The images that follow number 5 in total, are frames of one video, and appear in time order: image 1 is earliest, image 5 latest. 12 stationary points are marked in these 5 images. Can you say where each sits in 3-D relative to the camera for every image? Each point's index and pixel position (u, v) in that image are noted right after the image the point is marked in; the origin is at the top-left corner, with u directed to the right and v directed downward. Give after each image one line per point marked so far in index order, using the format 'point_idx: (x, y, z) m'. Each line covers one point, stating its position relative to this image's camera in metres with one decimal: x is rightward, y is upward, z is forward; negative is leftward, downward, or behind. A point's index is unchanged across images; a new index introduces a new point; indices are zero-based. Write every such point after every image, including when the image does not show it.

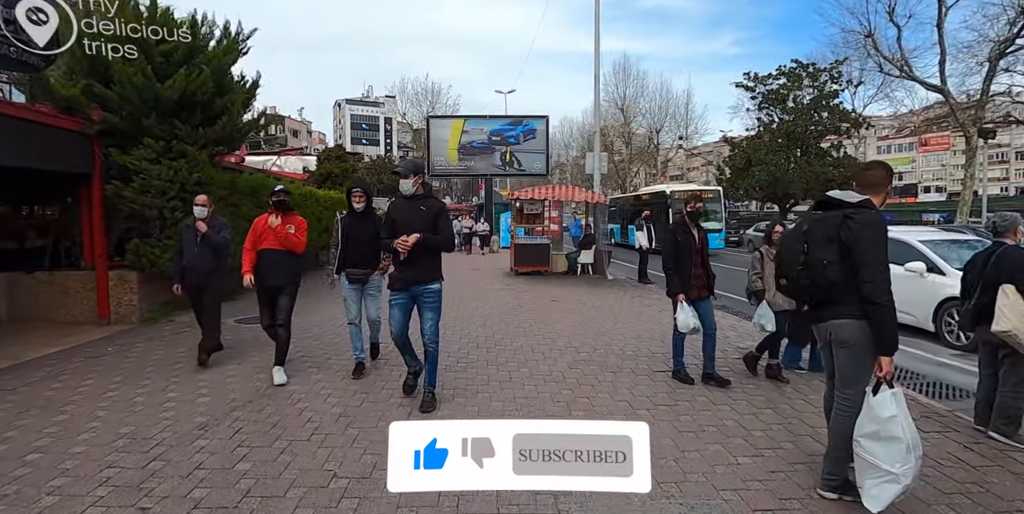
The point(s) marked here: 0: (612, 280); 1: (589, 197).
0: (+2.9, -0.7, +14.3) m
1: (+2.3, +1.8, +14.5) m
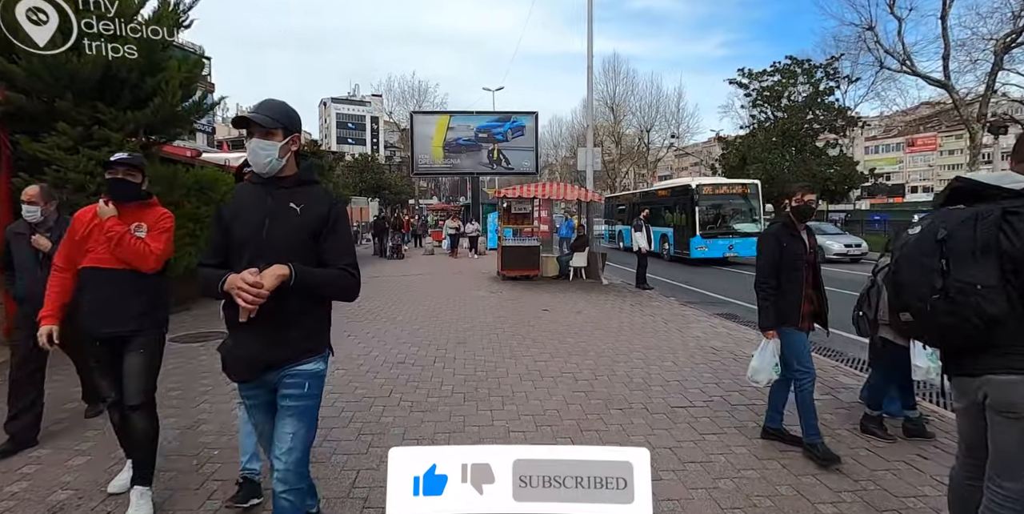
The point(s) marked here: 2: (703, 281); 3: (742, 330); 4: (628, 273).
0: (+2.6, -0.7, +13.1) m
1: (+2.0, +1.7, +13.3) m
2: (+5.4, -0.7, +13.9) m
3: (+3.9, -1.3, +8.4) m
4: (+3.5, -0.5, +14.5) m
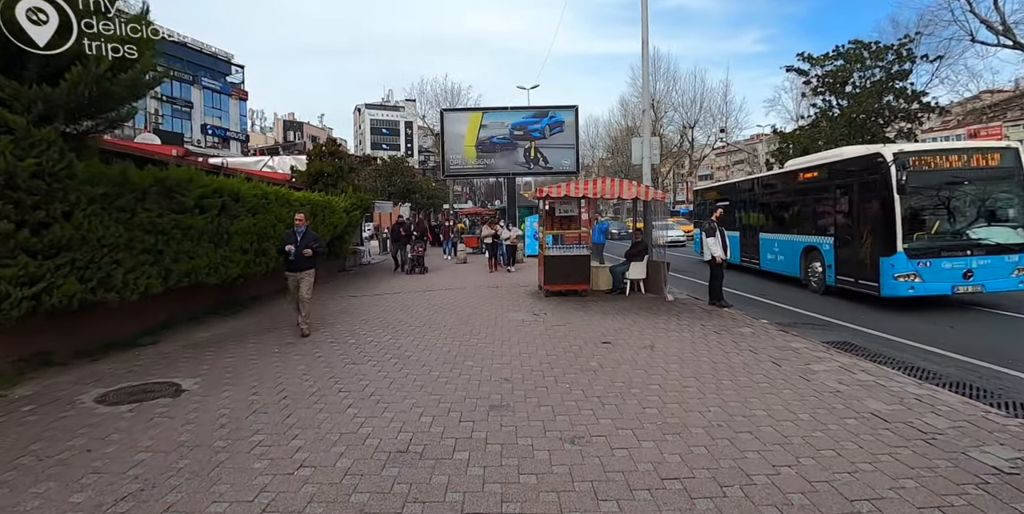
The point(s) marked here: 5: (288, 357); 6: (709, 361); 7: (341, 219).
0: (+3.6, -1.0, +10.7) m
1: (+2.9, +1.5, +11.0) m
2: (+6.5, -0.9, +11.3) m
3: (+4.6, -1.5, +5.9) m
4: (+4.6, -0.7, +12.0) m
5: (-3.0, -1.3, +6.5) m
6: (+2.6, -1.4, +6.4) m
7: (-5.0, +1.1, +14.3) m
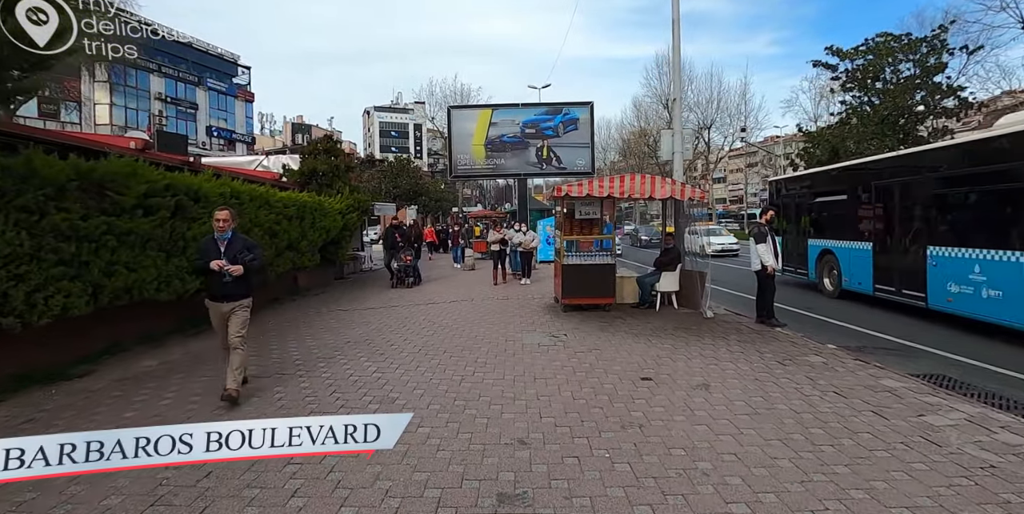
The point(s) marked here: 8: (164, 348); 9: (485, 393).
0: (+3.8, -1.2, +9.2) m
1: (+3.2, +1.3, +9.5) m
2: (+6.7, -1.1, +9.7) m
3: (+4.7, -1.6, +4.3) m
4: (+4.8, -0.9, +10.4) m
5: (-2.8, -1.5, +5.1) m
6: (+2.7, -1.5, +4.8) m
7: (-4.7, +0.9, +12.9) m
8: (-5.0, -1.3, +7.0) m
9: (-0.3, -1.5, +5.3) m
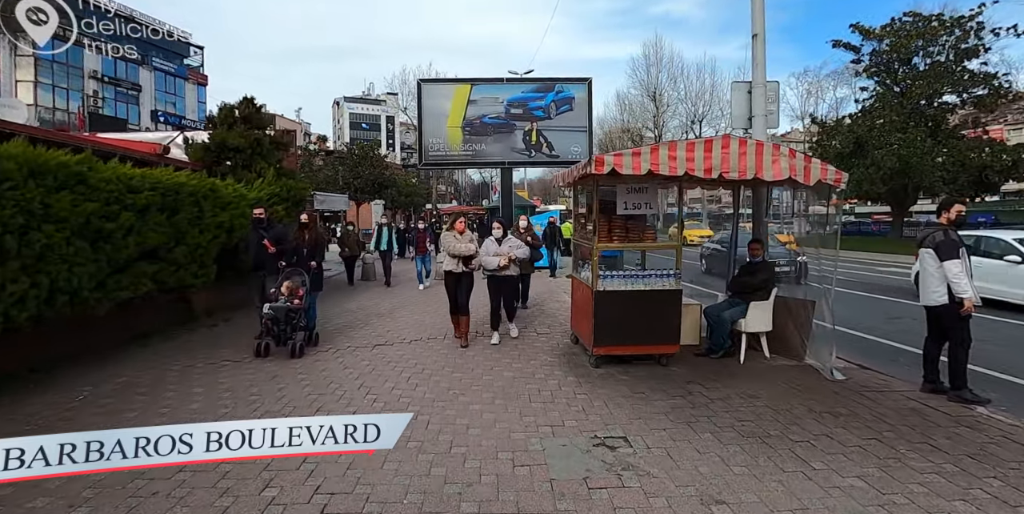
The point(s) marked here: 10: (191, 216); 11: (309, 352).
0: (+3.8, -1.4, +5.5) m
1: (+3.2, +1.0, +5.7) m
2: (+6.7, -1.4, +6.1) m
3: (+5.0, -1.9, +0.7) m
4: (+4.8, -1.2, +6.8) m
5: (-2.6, -1.7, +1.1) m
6: (+3.0, -1.8, +1.1) m
7: (-4.8, +0.7, +8.8) m
8: (-4.9, -1.5, +3.0) m
9: (0.0, -1.7, +1.4) m
10: (-4.8, +0.6, +7.5) m
11: (-2.8, -1.3, +6.9) m
